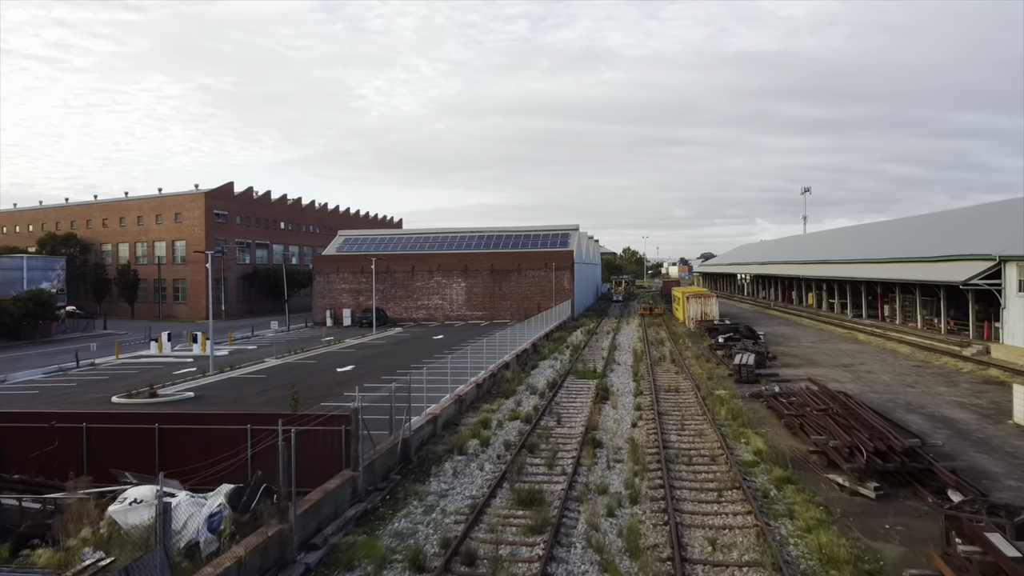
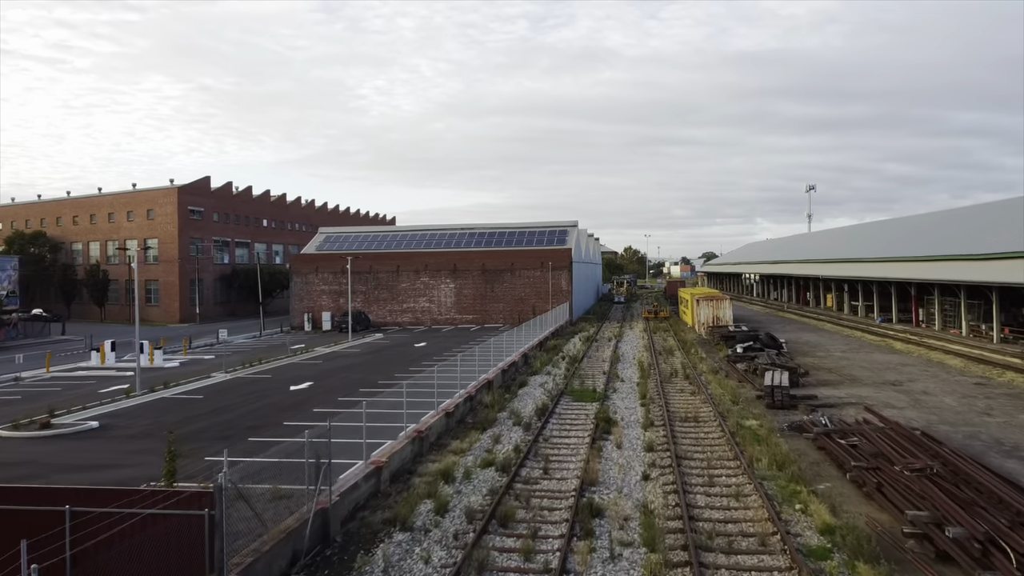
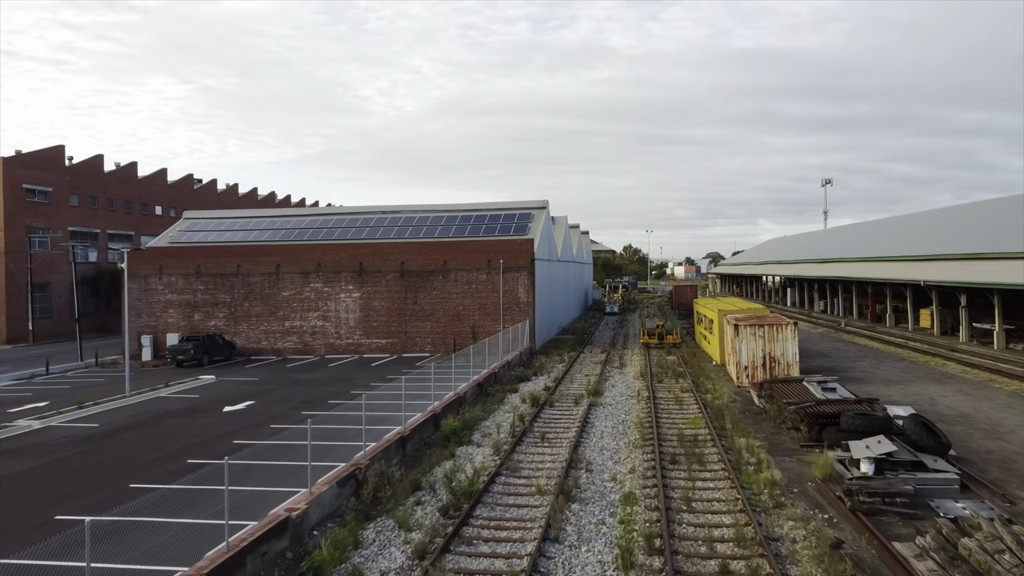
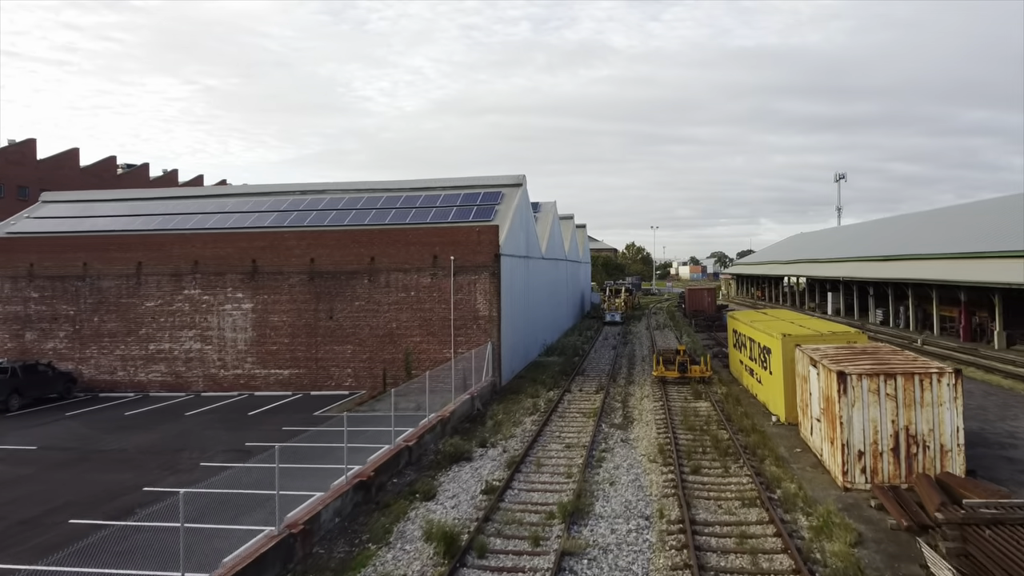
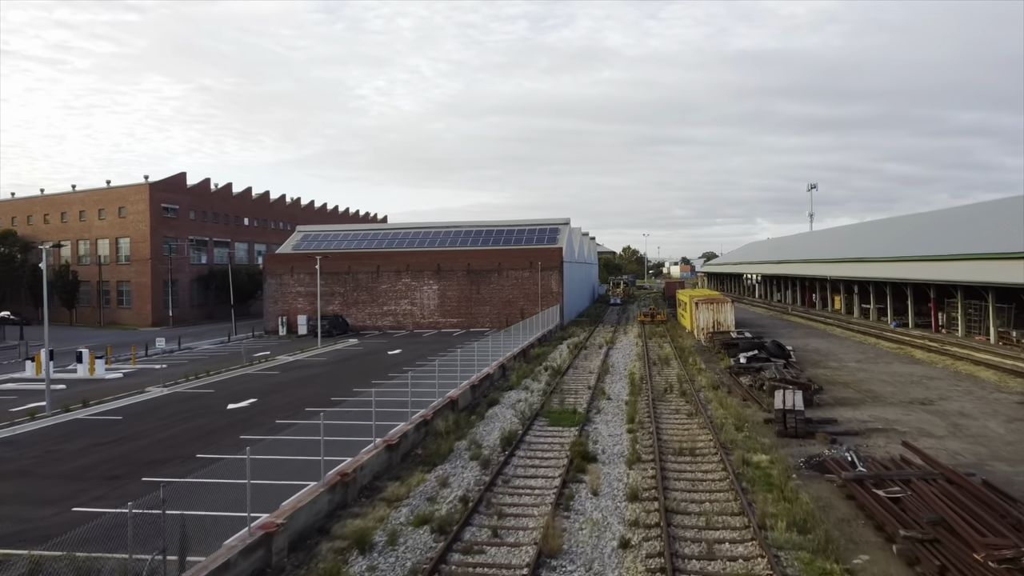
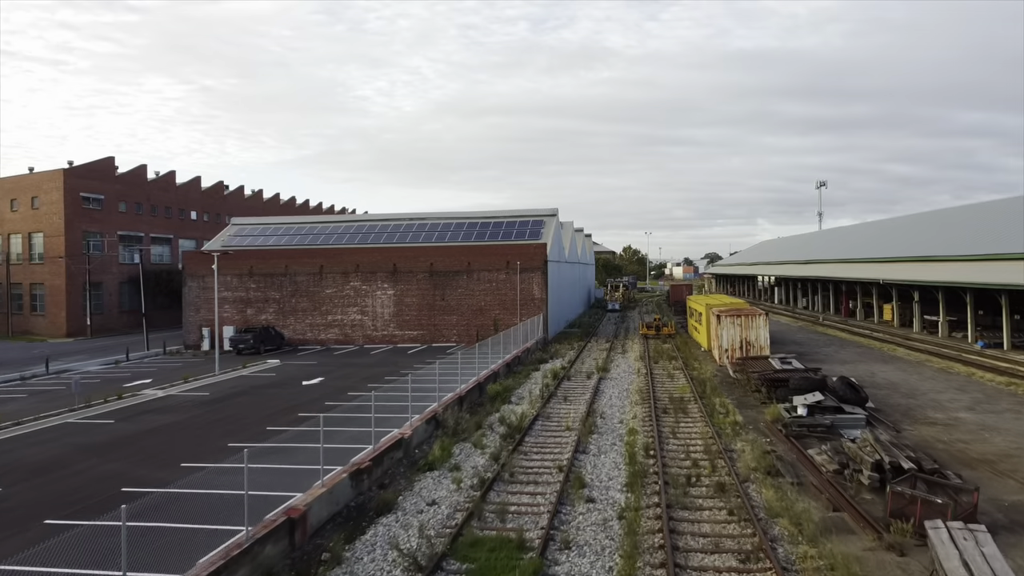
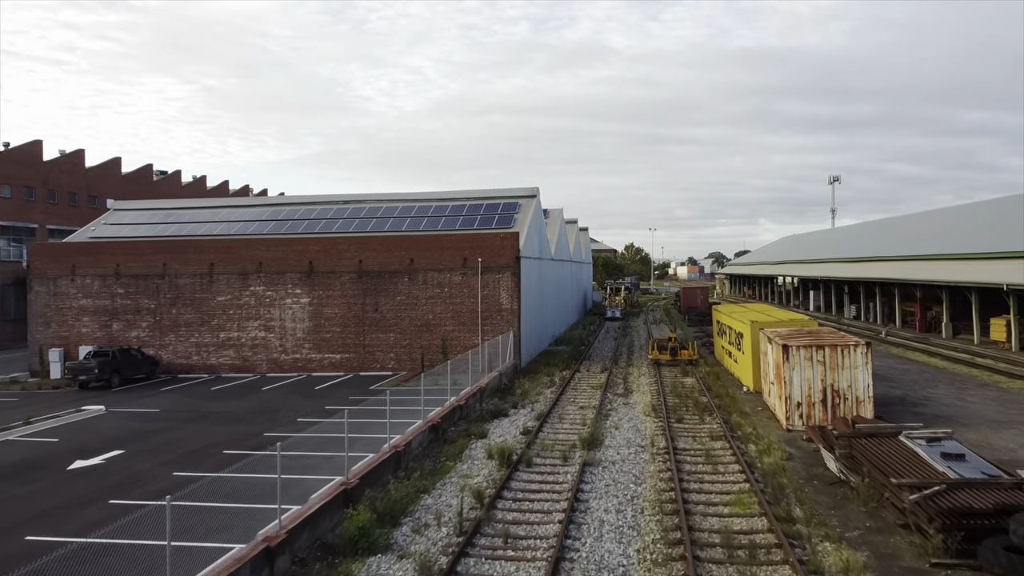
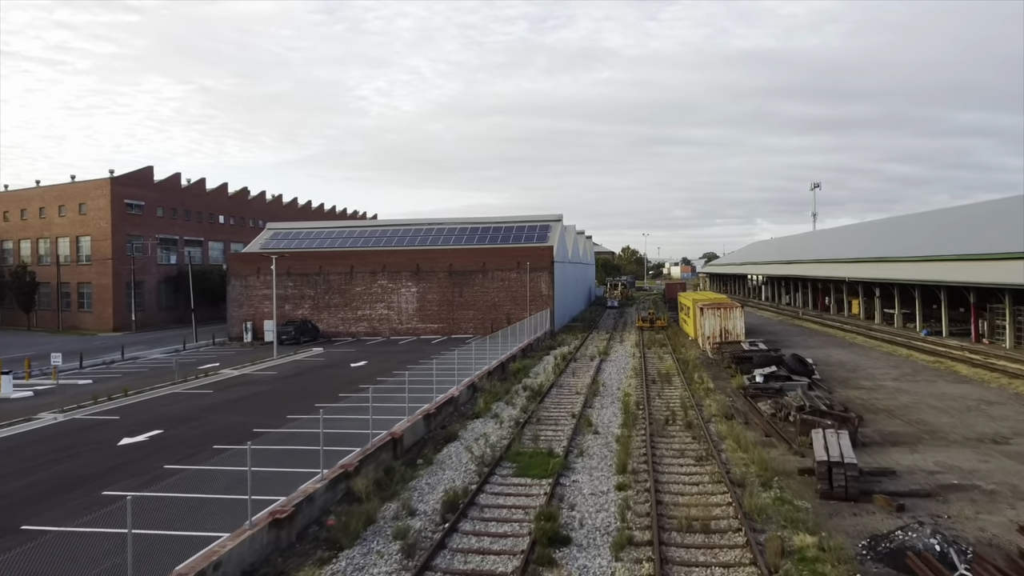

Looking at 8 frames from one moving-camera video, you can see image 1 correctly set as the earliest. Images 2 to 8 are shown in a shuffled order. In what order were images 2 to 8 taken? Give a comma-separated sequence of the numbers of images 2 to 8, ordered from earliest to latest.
2, 5, 8, 6, 3, 7, 4
